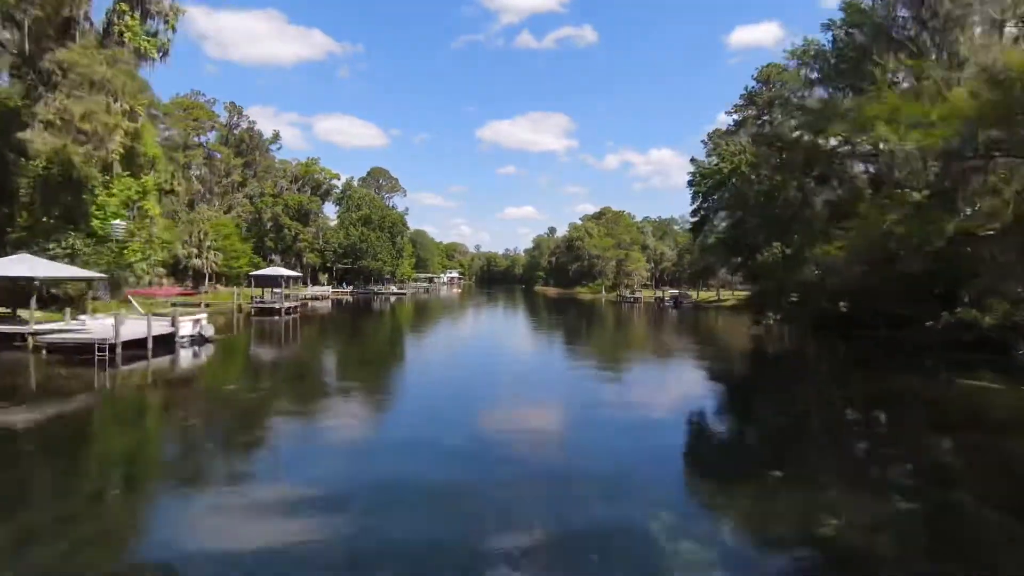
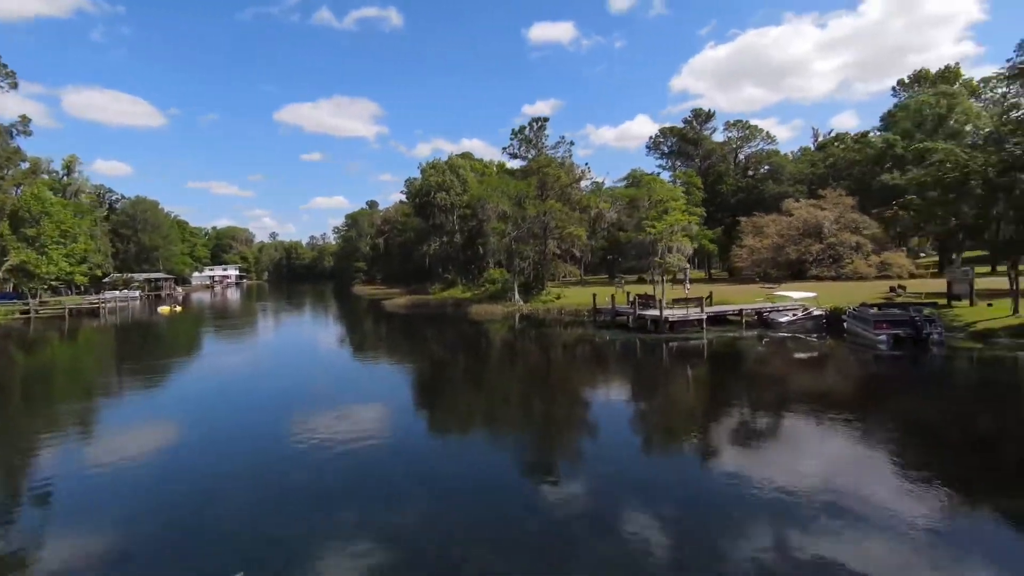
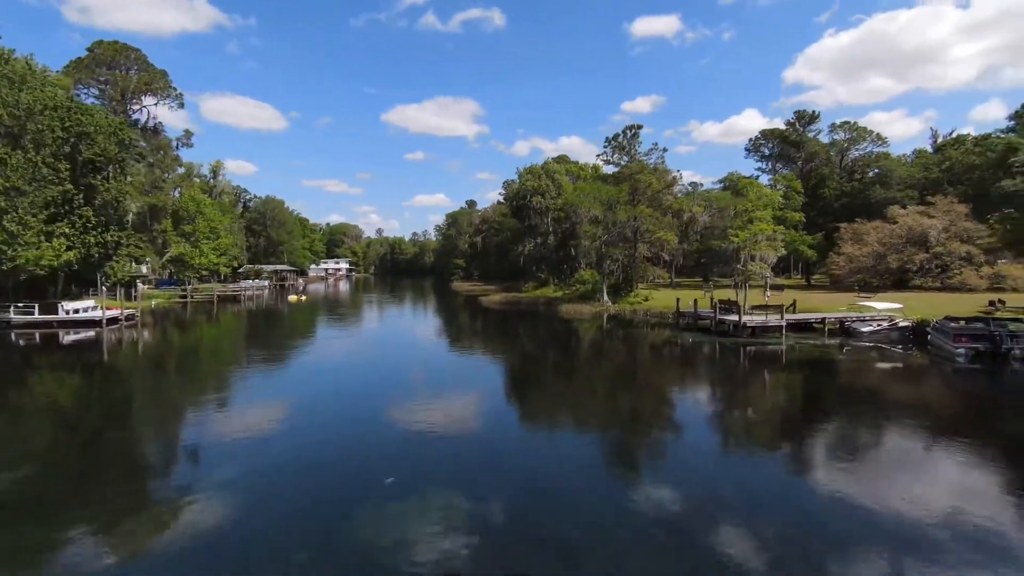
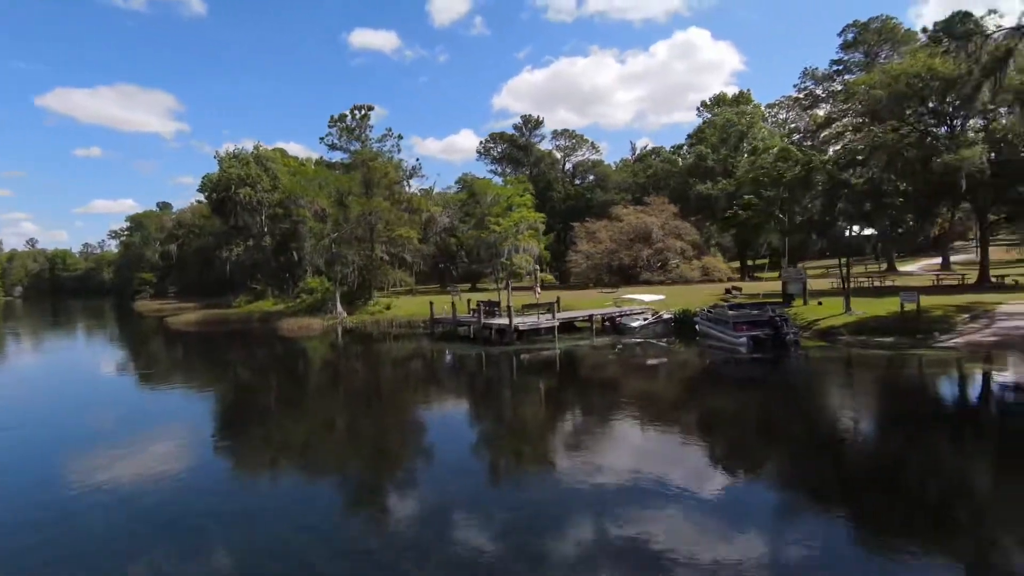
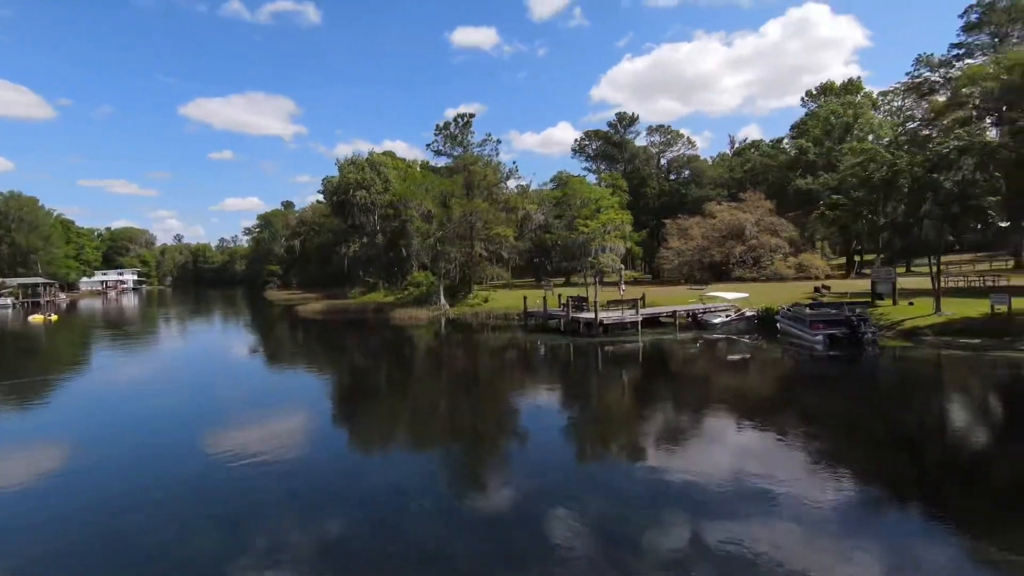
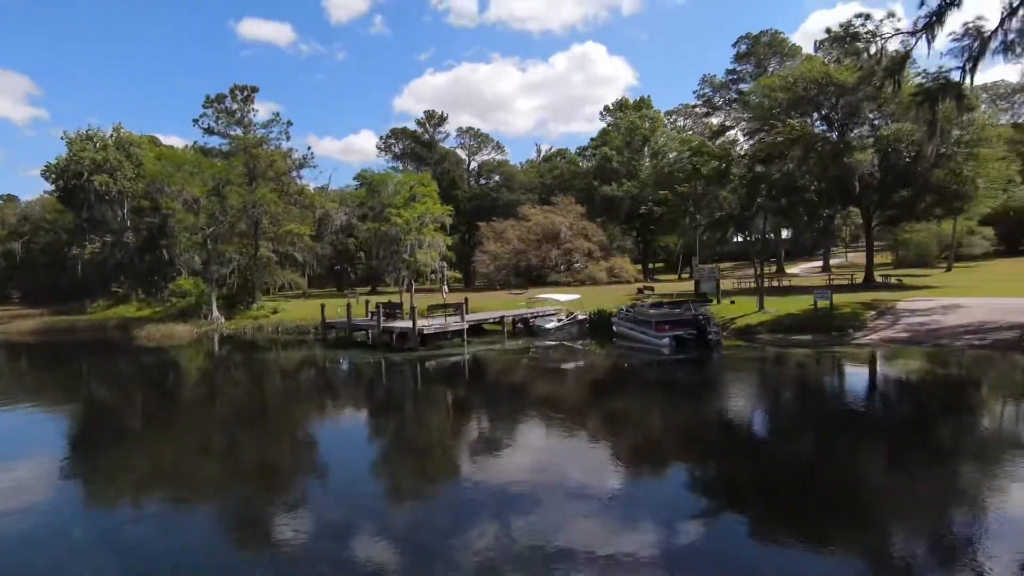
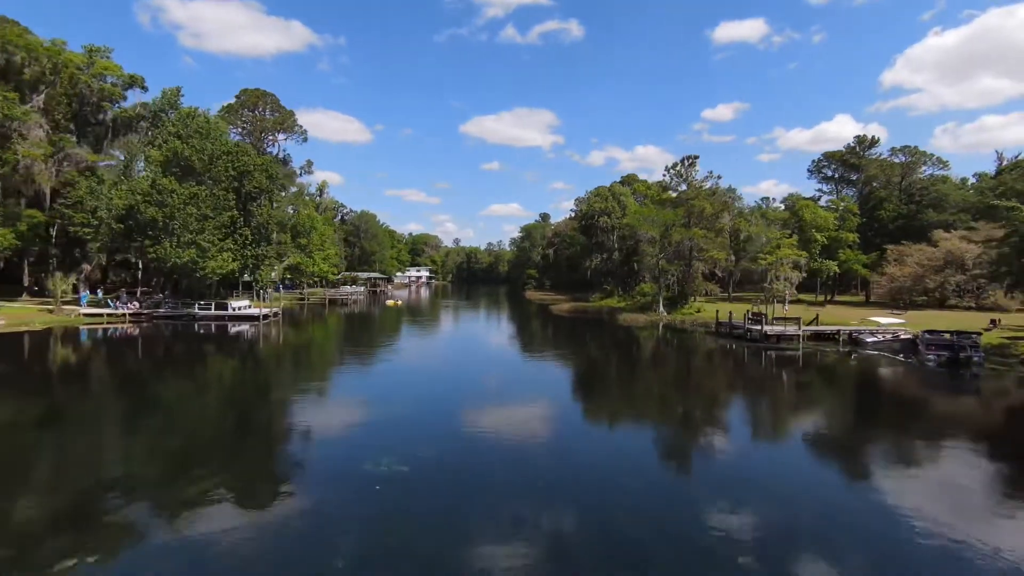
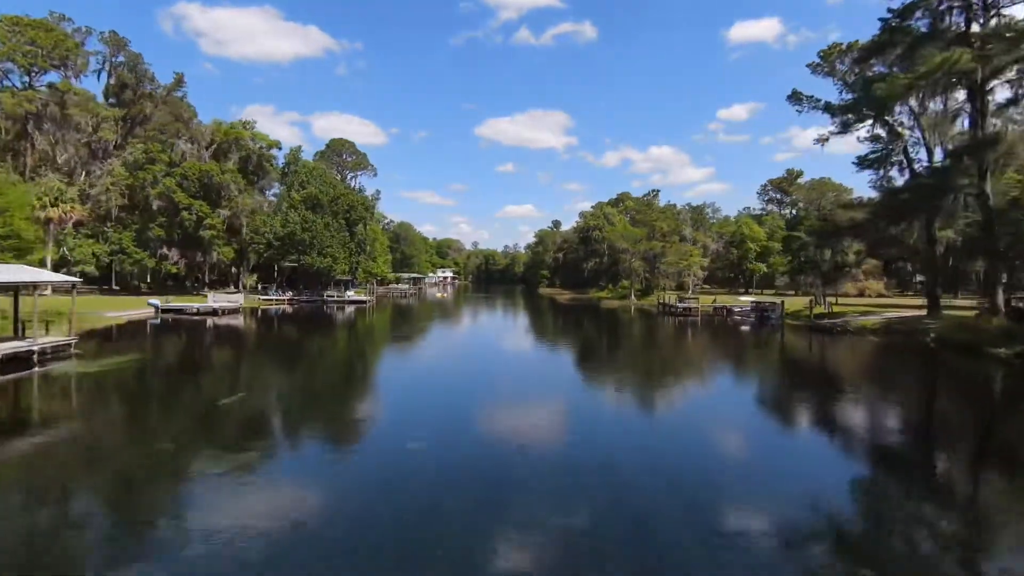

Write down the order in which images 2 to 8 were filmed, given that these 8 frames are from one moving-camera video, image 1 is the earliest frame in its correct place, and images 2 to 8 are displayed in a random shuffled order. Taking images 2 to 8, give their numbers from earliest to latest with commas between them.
8, 7, 3, 2, 5, 4, 6
